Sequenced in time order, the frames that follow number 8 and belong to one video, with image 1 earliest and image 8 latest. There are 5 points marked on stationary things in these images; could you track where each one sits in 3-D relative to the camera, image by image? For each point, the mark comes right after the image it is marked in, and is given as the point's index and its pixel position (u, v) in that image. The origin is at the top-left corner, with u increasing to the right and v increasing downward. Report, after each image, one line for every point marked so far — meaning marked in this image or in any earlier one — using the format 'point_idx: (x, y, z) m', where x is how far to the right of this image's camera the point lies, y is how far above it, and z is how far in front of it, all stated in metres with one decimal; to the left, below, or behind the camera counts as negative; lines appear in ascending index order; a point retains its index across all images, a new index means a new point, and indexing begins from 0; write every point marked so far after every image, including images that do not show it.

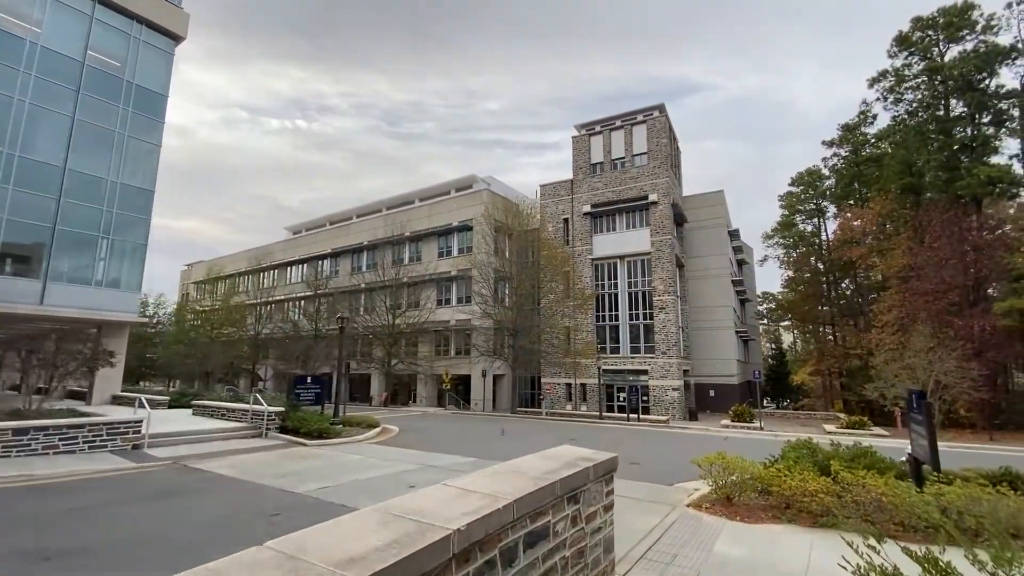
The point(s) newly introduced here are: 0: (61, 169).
0: (-17.4, +4.6, +18.7) m
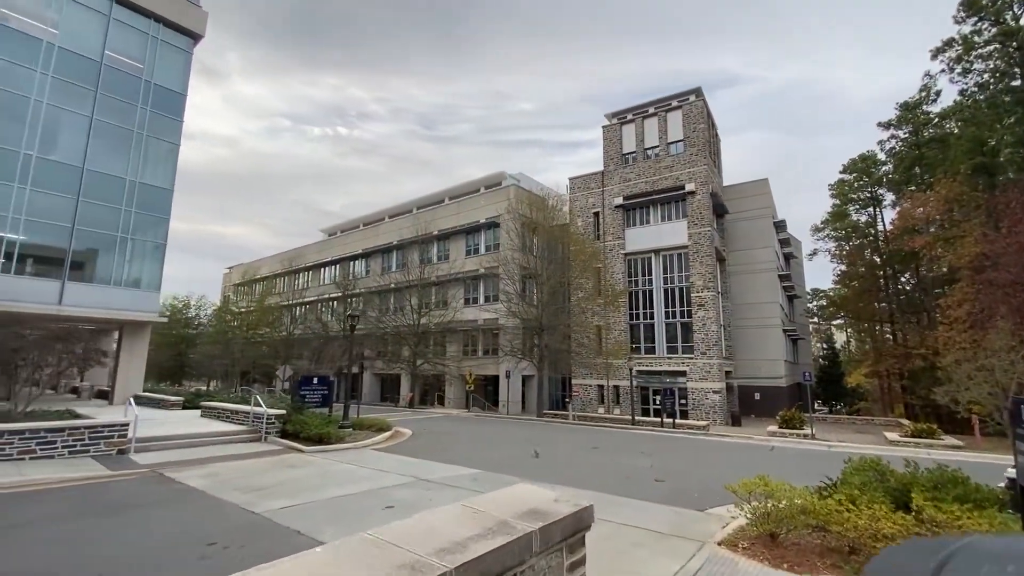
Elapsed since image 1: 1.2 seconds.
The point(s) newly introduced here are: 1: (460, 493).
0: (-16.7, +4.6, +18.7) m
1: (-0.8, -3.2, +7.5) m
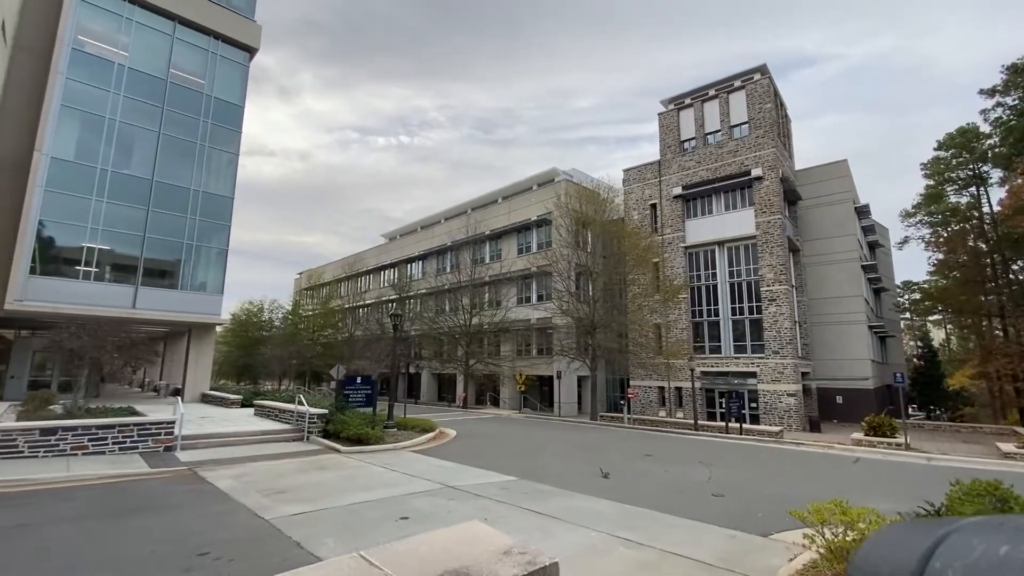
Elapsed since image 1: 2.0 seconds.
0: (-14.9, +4.4, +20.0) m
1: (-0.4, -3.0, +6.8) m
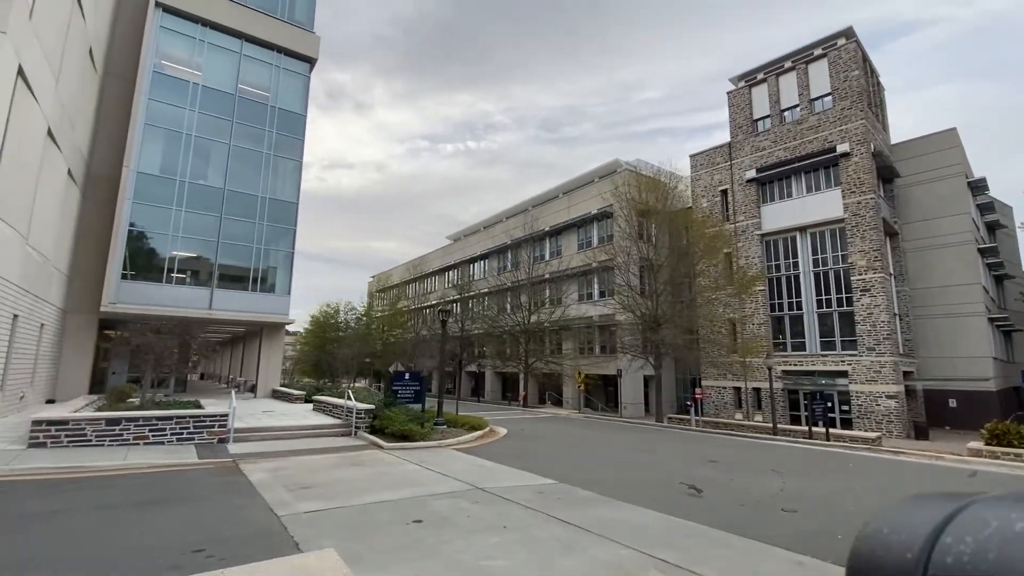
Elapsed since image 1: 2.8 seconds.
0: (-12.7, +4.3, +21.3) m
1: (0.0, -2.8, +6.2) m
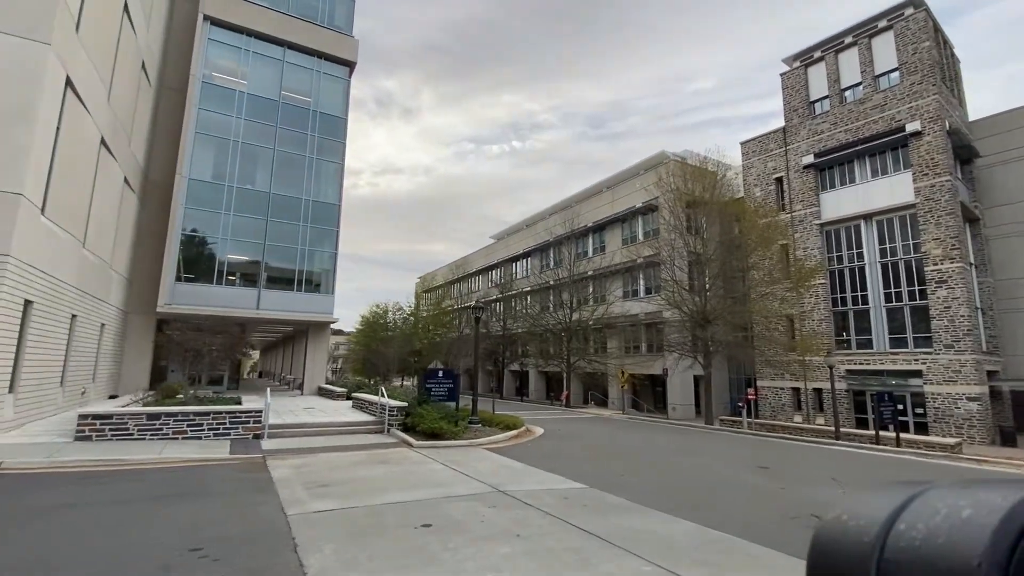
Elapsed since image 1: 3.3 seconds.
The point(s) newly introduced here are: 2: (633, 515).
0: (-11.1, +4.2, +22.0) m
1: (+0.2, -2.7, +5.7) m
2: (+1.5, -2.8, +6.1) m
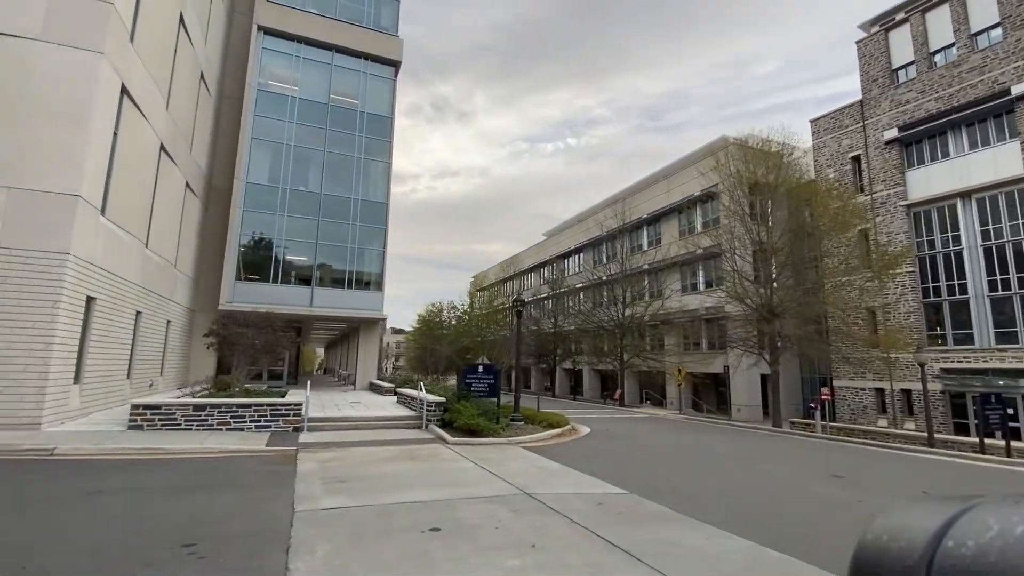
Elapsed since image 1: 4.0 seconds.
0: (-8.9, +4.3, +22.6) m
1: (+0.4, -2.5, +5.1) m
2: (+1.8, -2.6, +5.3) m
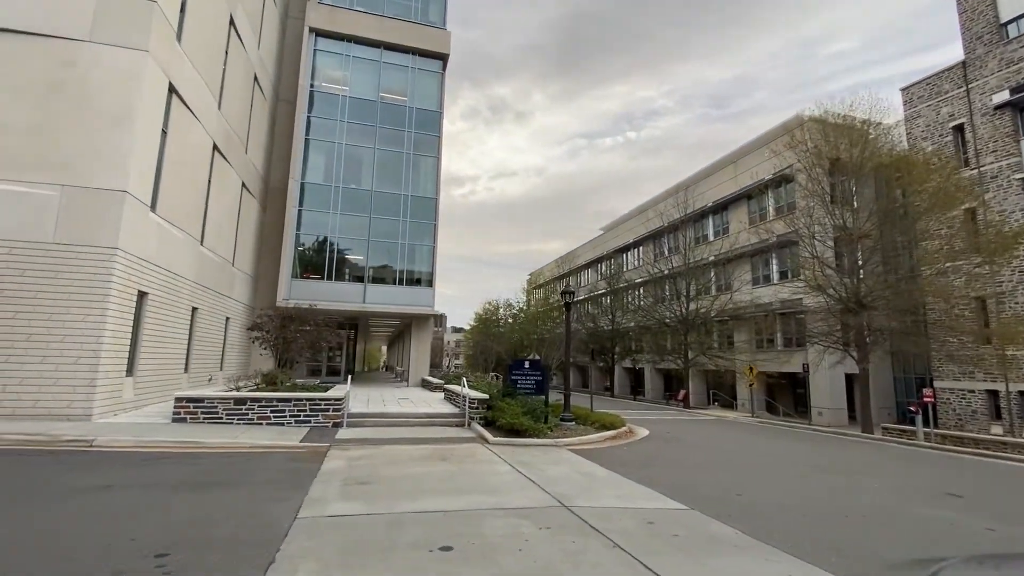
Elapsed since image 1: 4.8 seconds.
0: (-6.6, +4.5, +22.7) m
1: (+0.7, -2.2, +4.2) m
2: (+2.0, -2.3, +4.2) m
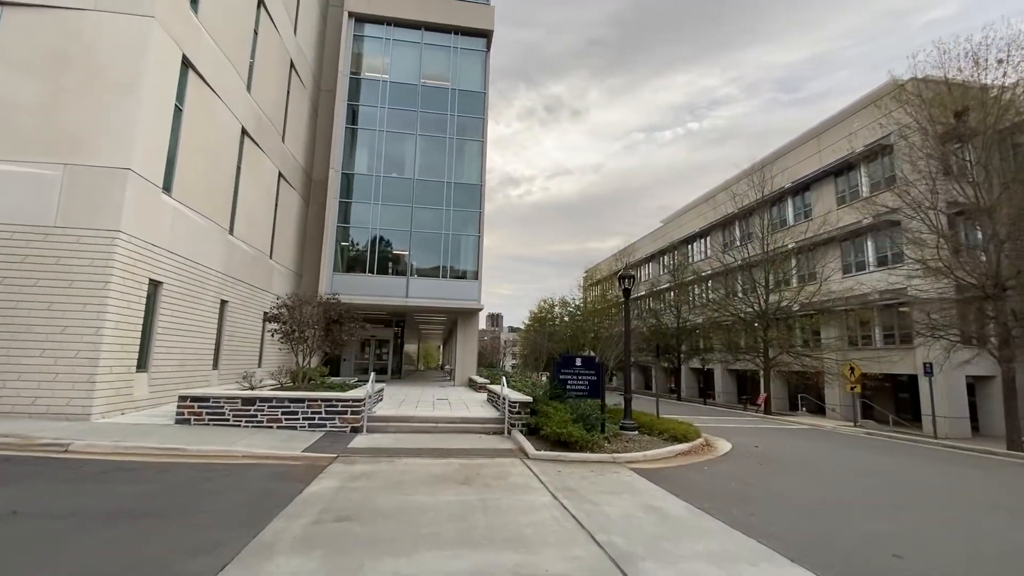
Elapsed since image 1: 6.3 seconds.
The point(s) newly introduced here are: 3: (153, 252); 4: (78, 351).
0: (-4.4, +4.7, +21.5) m
1: (+0.7, -1.8, +2.2) m
2: (+2.1, -1.9, +2.1) m
3: (-7.4, +0.7, +10.1) m
4: (-7.7, -1.1, +8.6) m
